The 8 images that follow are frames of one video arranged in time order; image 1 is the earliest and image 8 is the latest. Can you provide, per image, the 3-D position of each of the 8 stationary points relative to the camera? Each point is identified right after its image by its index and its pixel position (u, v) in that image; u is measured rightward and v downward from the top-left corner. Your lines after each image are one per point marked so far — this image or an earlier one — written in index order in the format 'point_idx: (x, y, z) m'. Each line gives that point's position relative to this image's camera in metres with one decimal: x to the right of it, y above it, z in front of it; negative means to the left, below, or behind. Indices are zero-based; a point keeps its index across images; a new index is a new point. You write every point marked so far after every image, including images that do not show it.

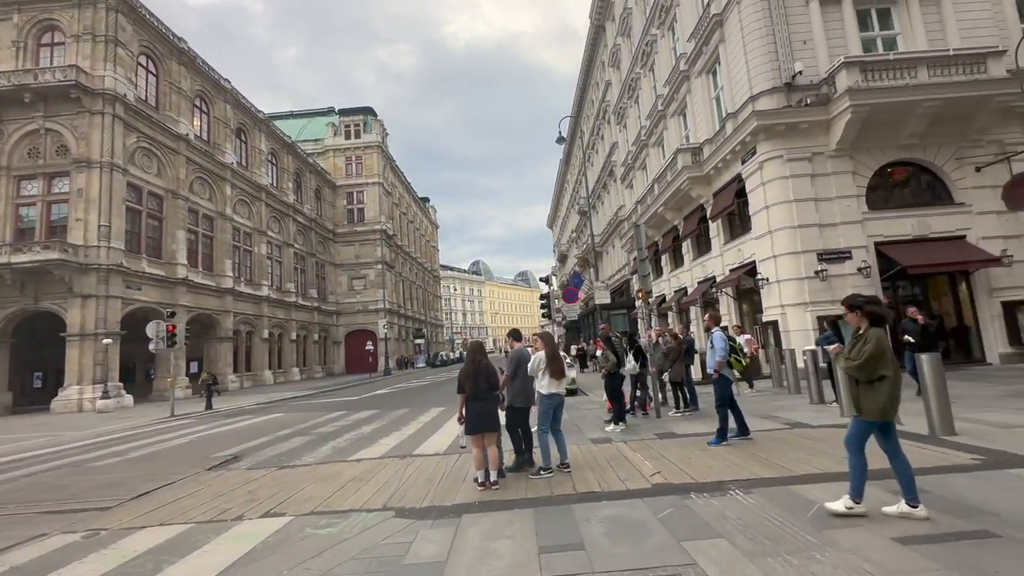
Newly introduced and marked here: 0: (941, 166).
0: (+13.4, +3.8, +14.7) m
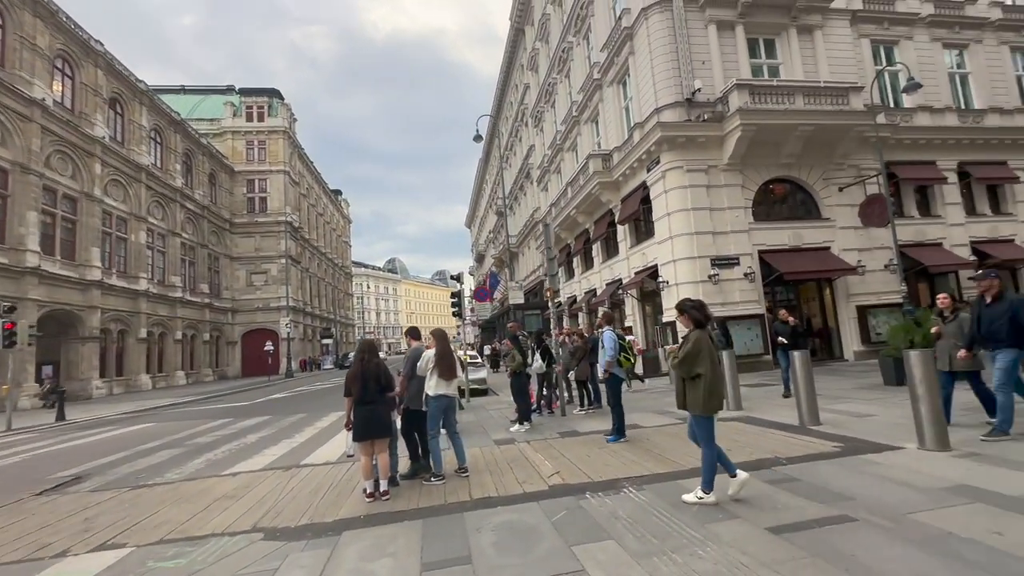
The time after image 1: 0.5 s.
0: (+10.6, +3.6, +16.5) m
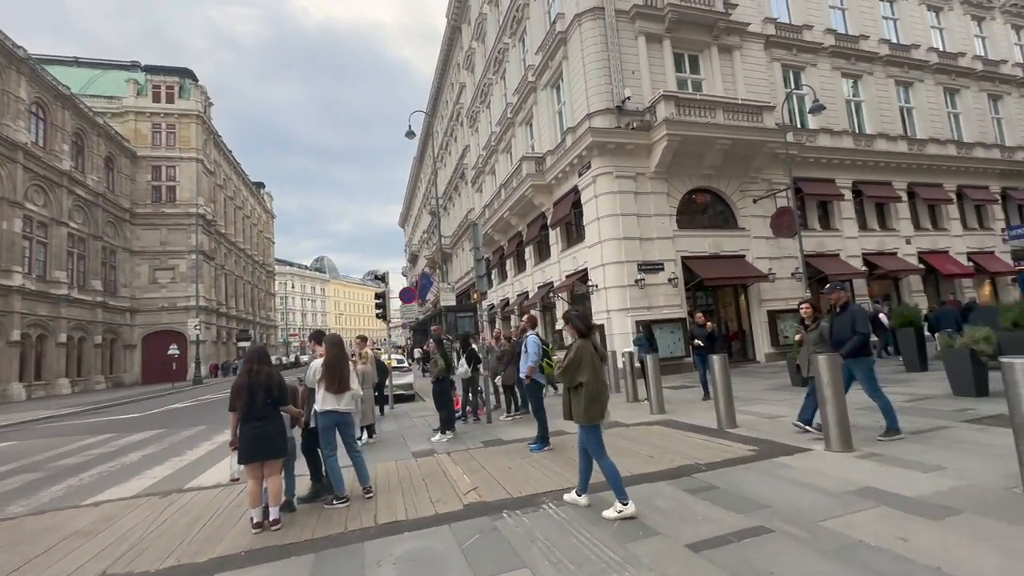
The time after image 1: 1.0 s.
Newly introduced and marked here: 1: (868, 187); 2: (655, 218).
0: (+8.1, +3.4, +17.4) m
1: (+15.0, +4.3, +19.7) m
2: (+5.0, +2.4, +16.2) m
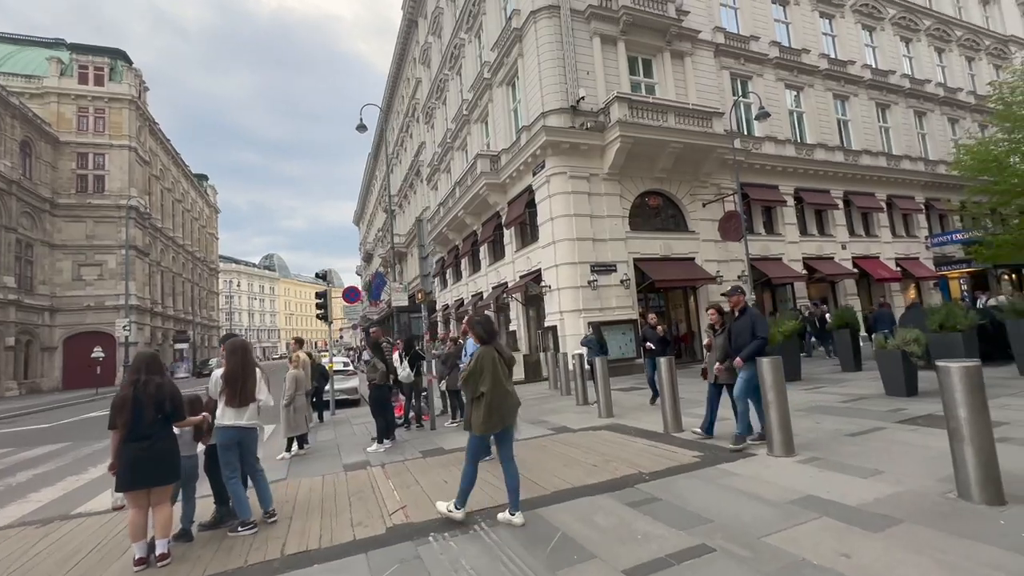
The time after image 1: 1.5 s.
0: (+6.4, +3.4, +17.7) m
1: (+13.0, +4.1, +20.6) m
2: (+3.3, +2.4, +16.2) m
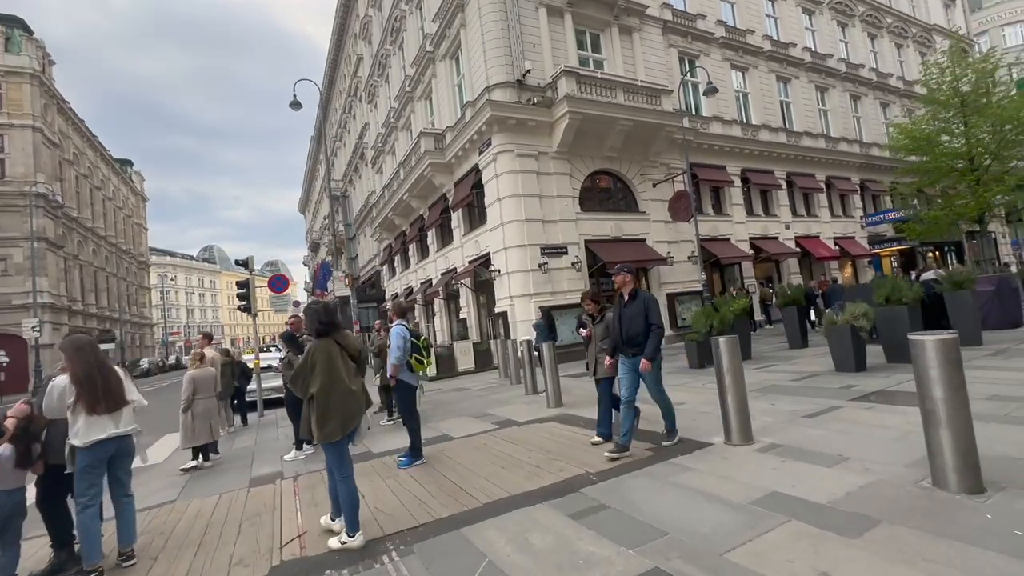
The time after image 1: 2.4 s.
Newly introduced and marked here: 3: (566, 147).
0: (+4.4, +4.0, +17.4) m
1: (+10.8, +5.0, +20.8) m
2: (+1.5, +2.9, +15.6) m
3: (+1.8, +4.7, +15.7) m
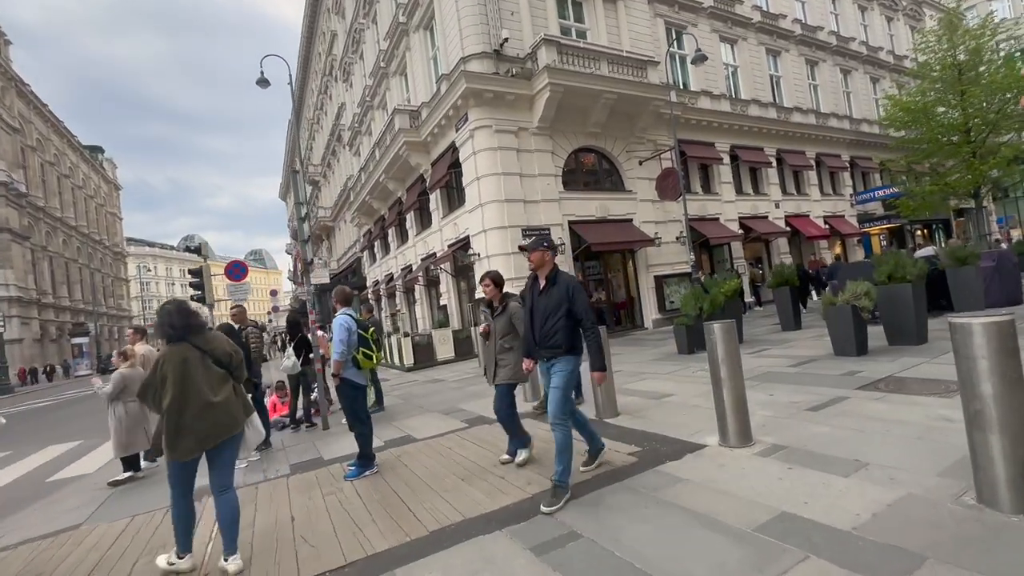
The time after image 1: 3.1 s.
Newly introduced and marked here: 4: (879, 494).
0: (+3.7, +4.7, +16.6) m
1: (+10.0, +5.9, +20.1) m
2: (+0.9, +3.5, +14.8) m
3: (+1.1, +5.2, +14.8) m
4: (+2.3, -1.3, +3.0) m
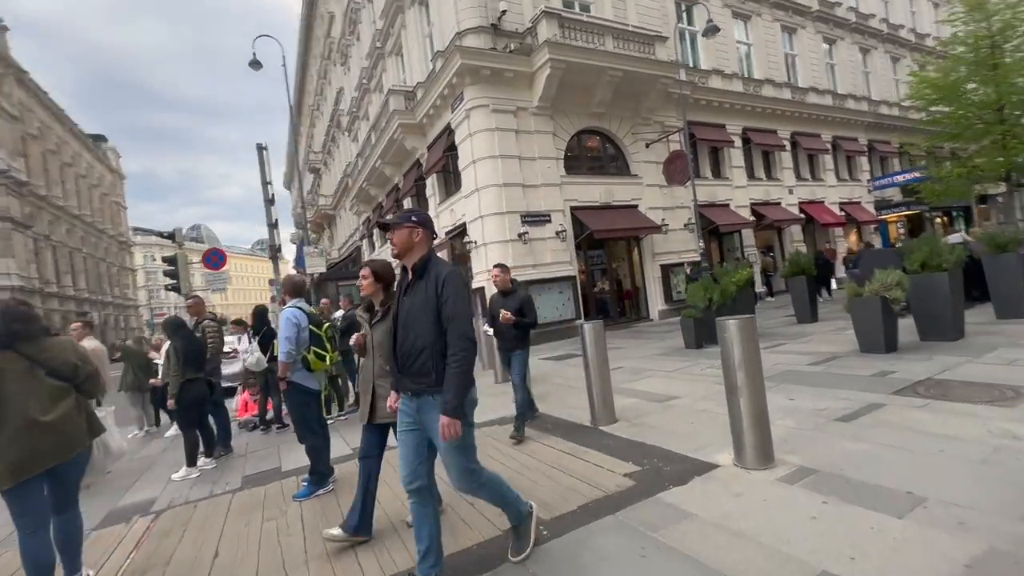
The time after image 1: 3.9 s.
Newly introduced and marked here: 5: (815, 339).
0: (+3.7, +5.0, +15.7) m
1: (+10.0, +6.3, +19.2) m
2: (+0.8, +3.8, +14.0) m
3: (+1.1, +5.6, +14.0) m
4: (+2.1, -1.2, +2.3) m
5: (+5.5, -0.9, +8.4) m
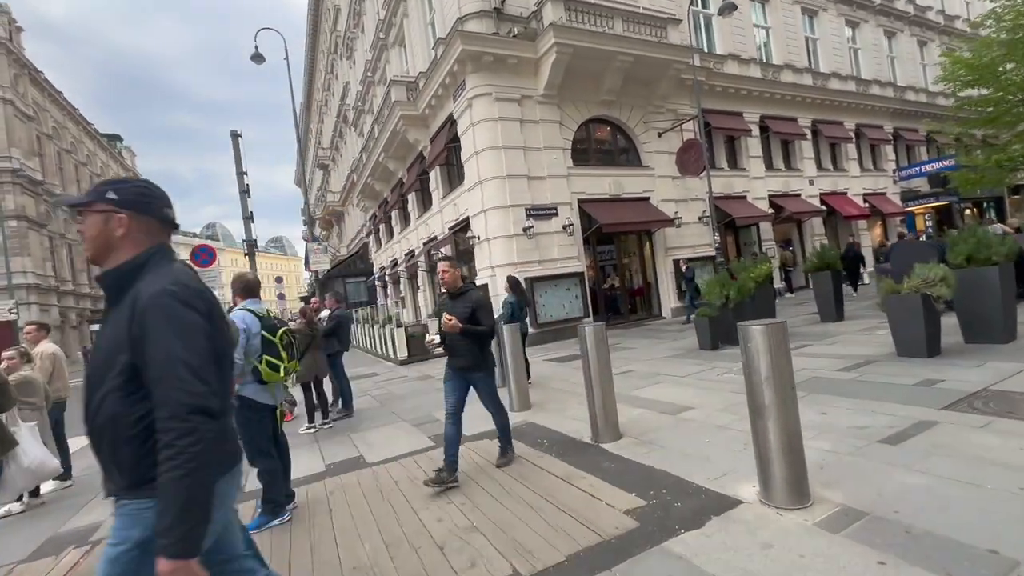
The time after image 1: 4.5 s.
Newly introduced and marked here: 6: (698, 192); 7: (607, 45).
0: (+3.9, +5.1, +15.0) m
1: (+10.2, +6.5, +18.3) m
2: (+1.0, +3.9, +13.4) m
3: (+1.2, +5.7, +13.4) m
4: (+1.9, -1.2, +1.6) m
5: (+5.5, -0.8, +7.7) m
6: (+6.3, +3.3, +16.0) m
7: (+2.7, +6.8, +13.1) m
